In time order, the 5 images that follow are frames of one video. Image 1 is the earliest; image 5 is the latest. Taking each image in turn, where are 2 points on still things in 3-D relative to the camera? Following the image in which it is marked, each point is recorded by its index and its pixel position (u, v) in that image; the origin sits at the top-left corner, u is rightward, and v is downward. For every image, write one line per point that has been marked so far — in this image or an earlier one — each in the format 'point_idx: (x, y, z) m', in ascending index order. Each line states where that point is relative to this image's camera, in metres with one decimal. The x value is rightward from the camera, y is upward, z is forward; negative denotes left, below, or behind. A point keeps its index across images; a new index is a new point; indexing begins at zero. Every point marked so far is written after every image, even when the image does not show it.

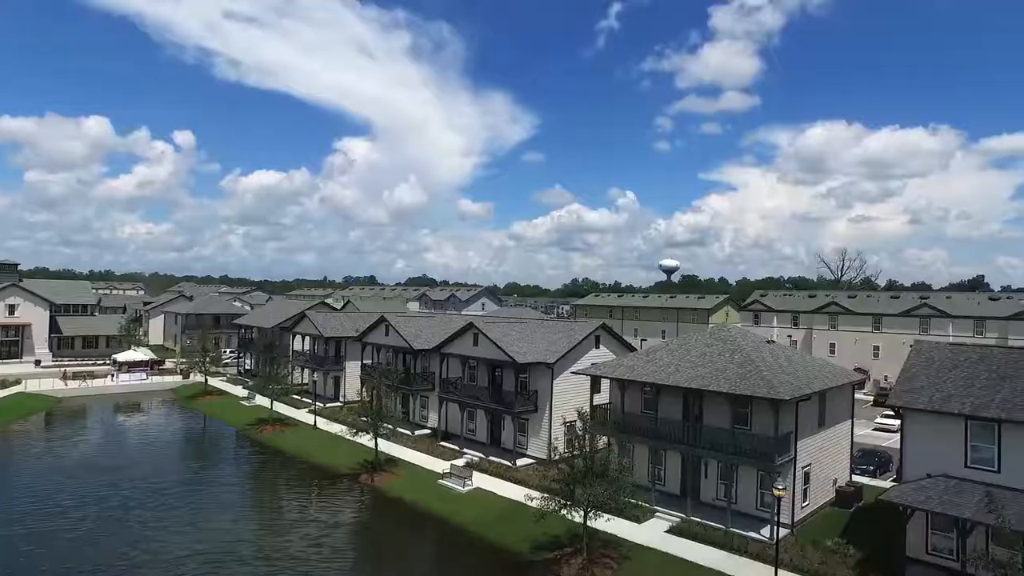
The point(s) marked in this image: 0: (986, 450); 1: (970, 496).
0: (+14.3, -4.8, +19.6) m
1: (+13.3, -6.0, +18.9) m
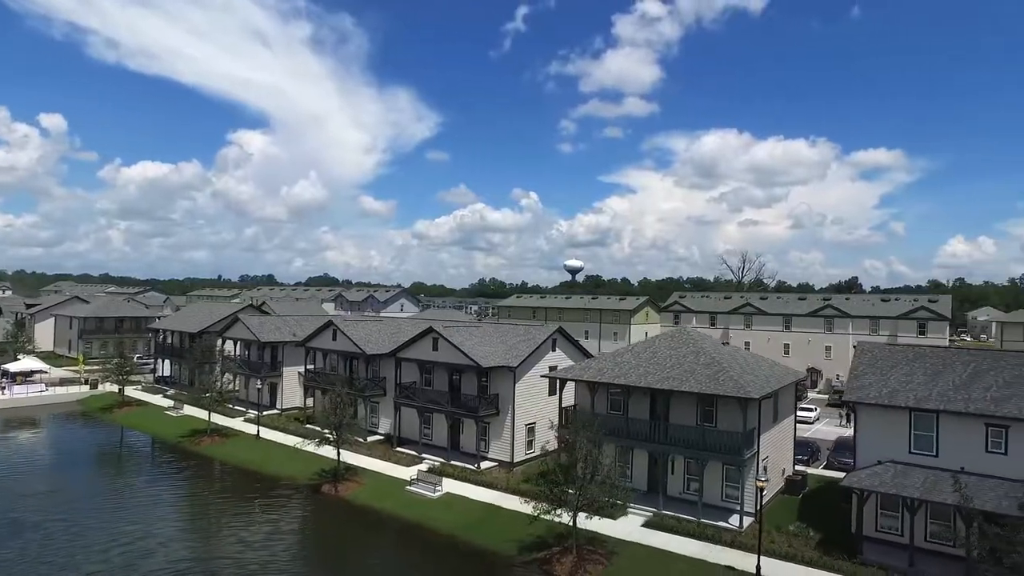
0: (+14.2, -5.1, +22.1) m
1: (+13.3, -6.2, +21.3) m
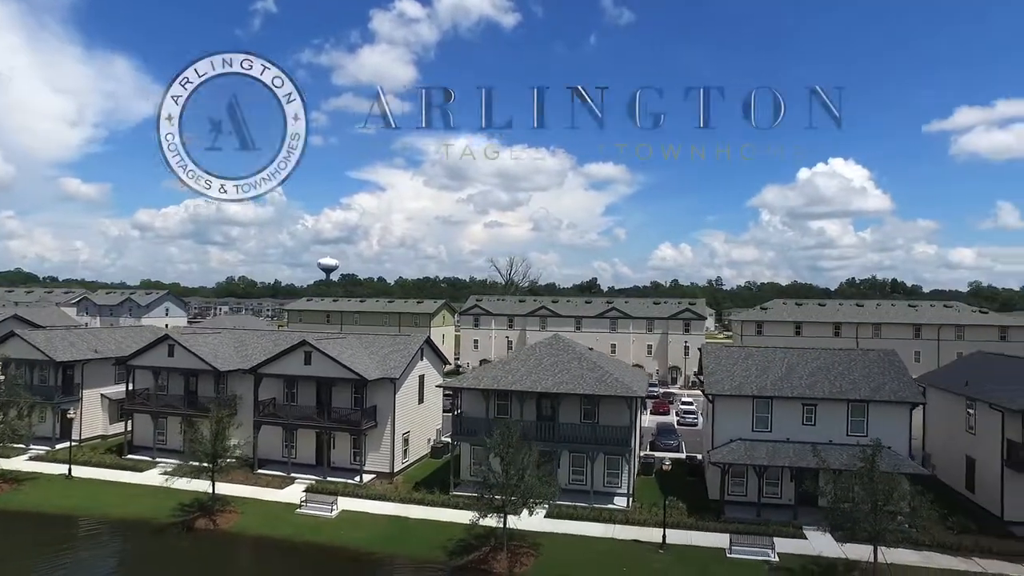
0: (+11.0, -5.7, +28.4) m
1: (+10.5, -6.8, +27.3) m
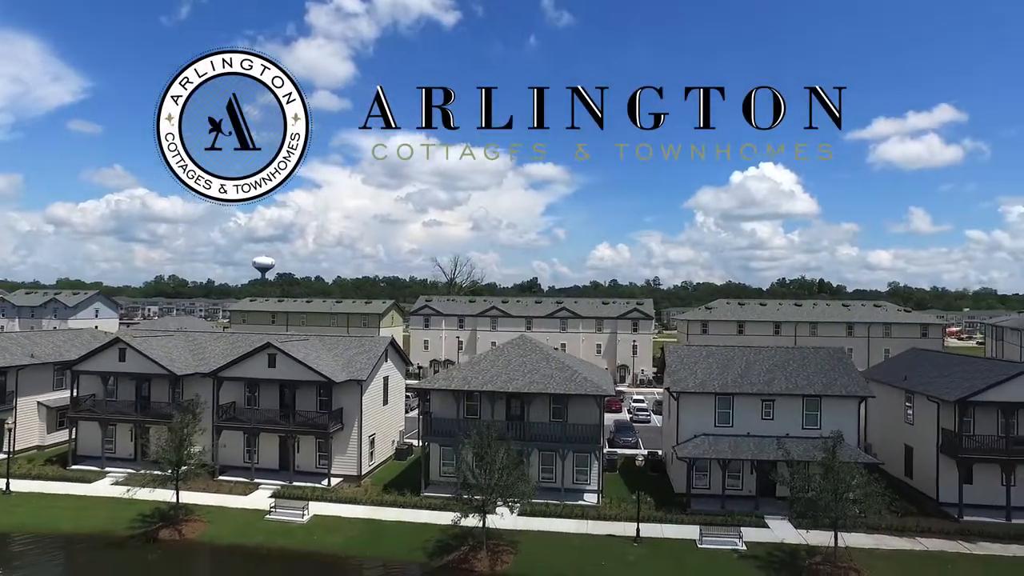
0: (+9.7, -5.8, +29.7) m
1: (+9.3, -6.9, +28.6) m
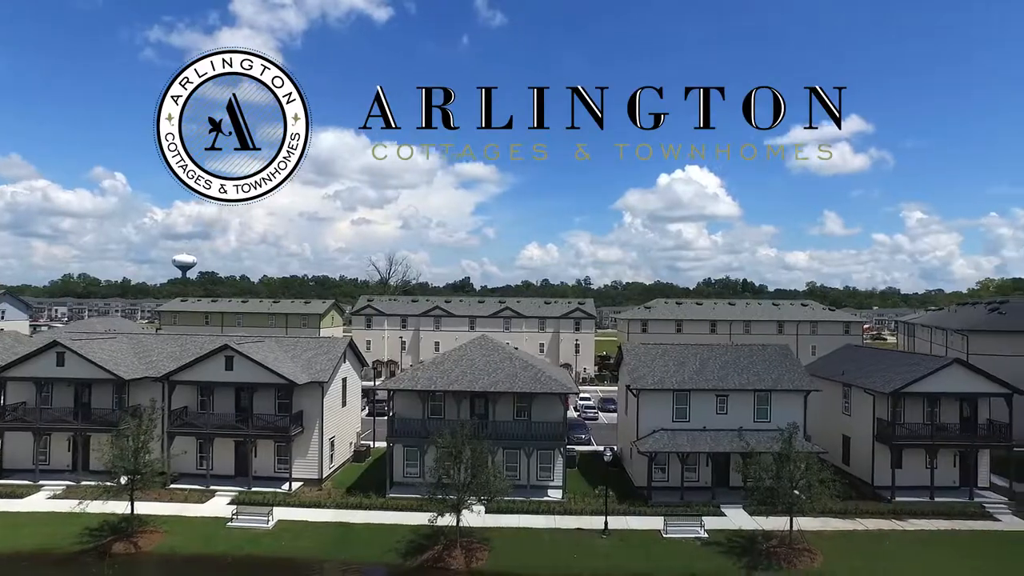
0: (+8.1, -5.8, +31.1) m
1: (+7.8, -6.9, +29.9) m
